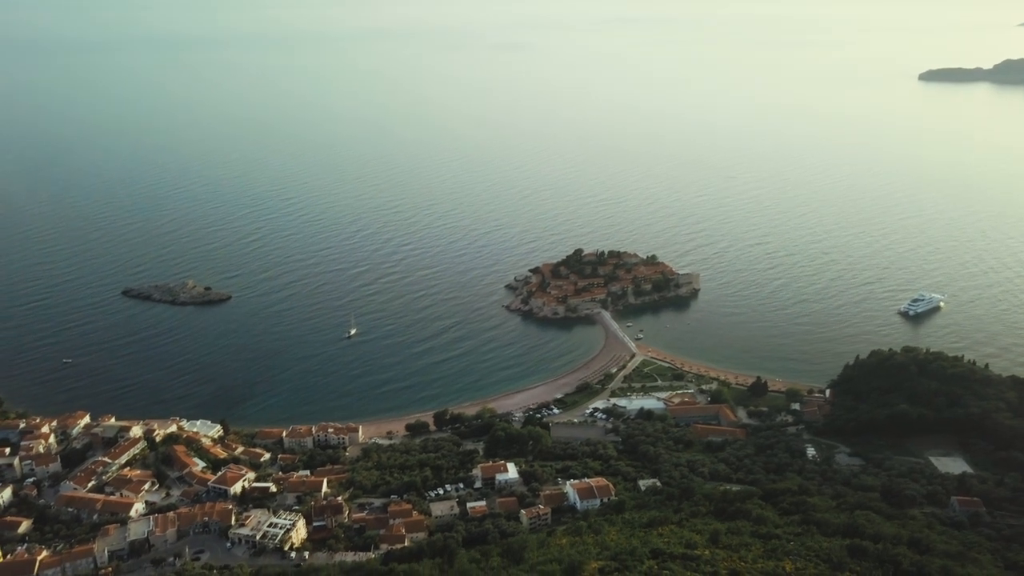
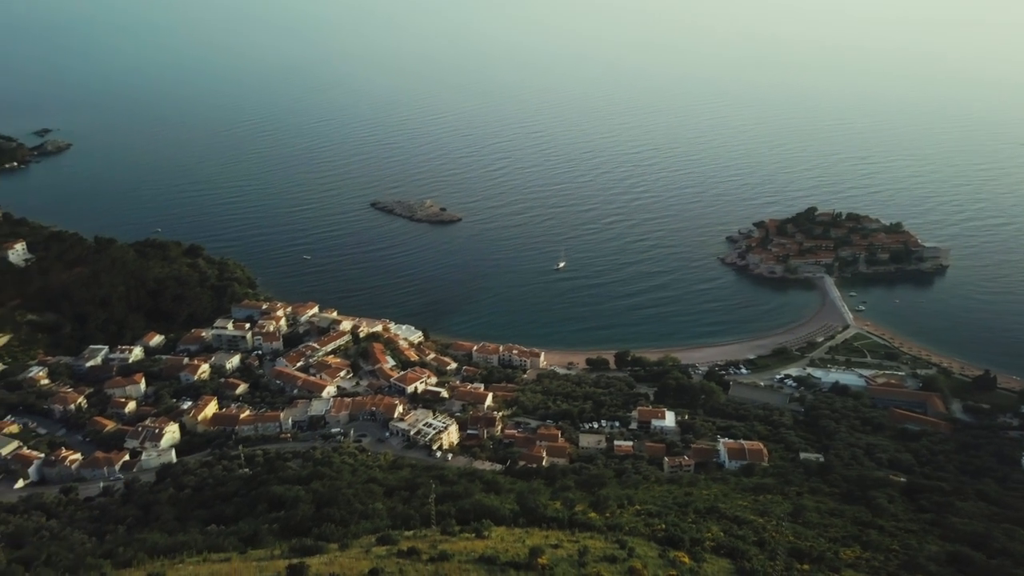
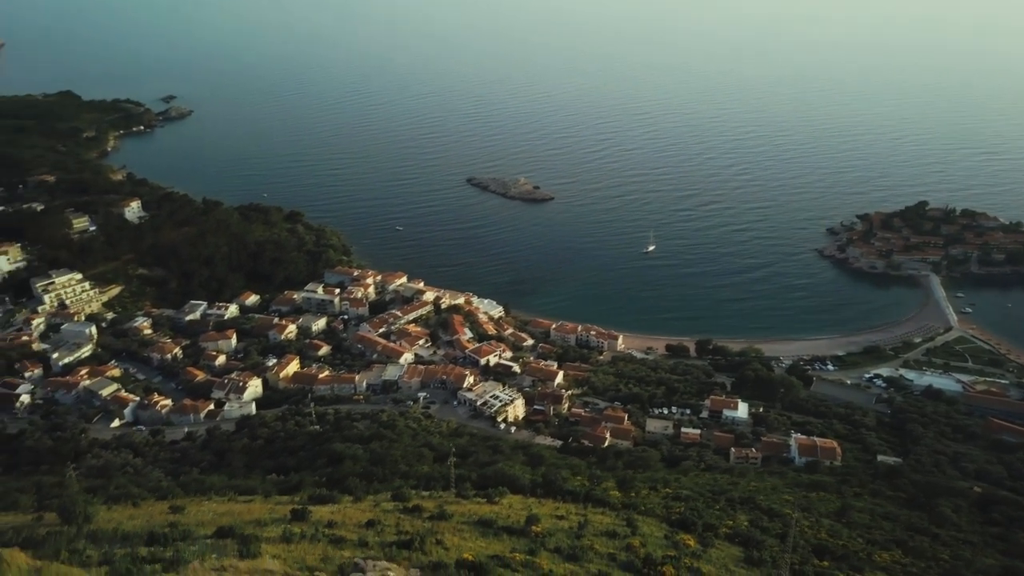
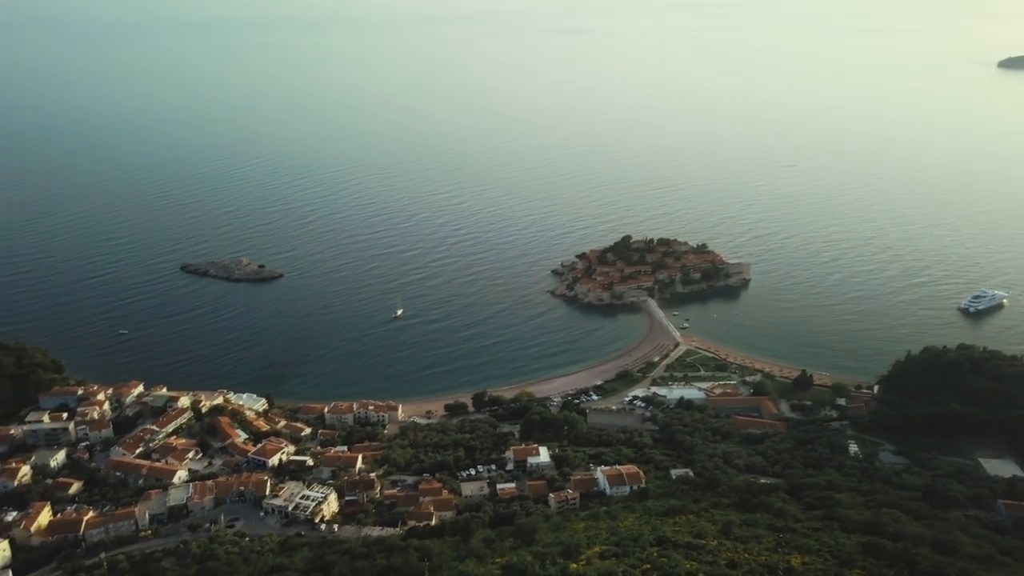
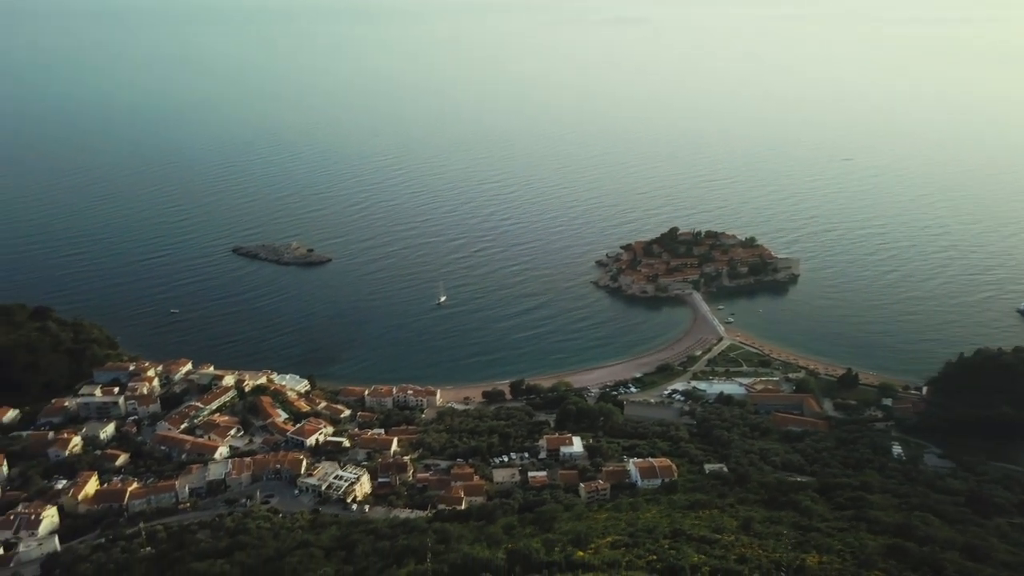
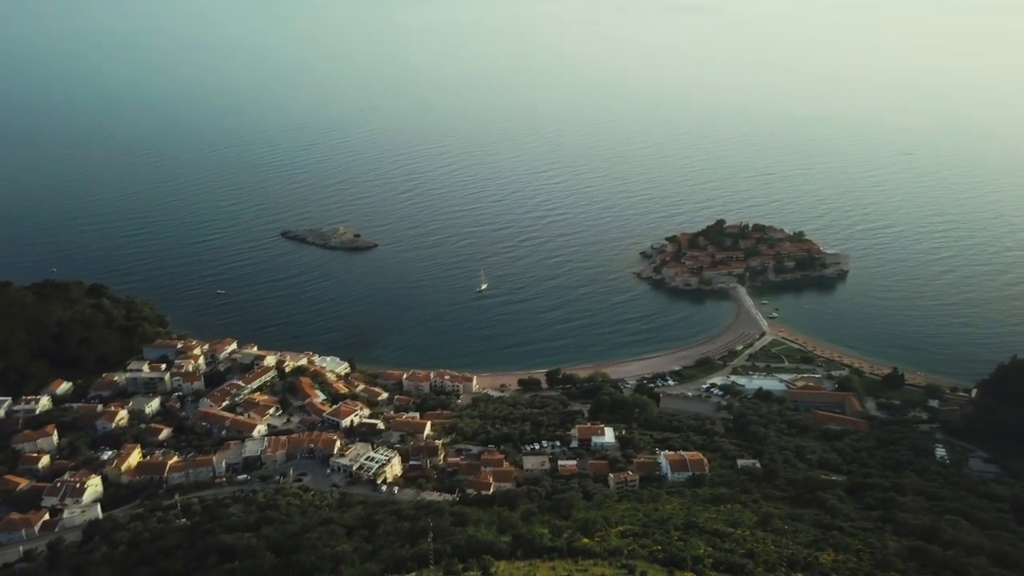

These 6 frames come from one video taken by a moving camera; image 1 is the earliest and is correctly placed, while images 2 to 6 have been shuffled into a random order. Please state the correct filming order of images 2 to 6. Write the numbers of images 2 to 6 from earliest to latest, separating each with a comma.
4, 5, 6, 2, 3
